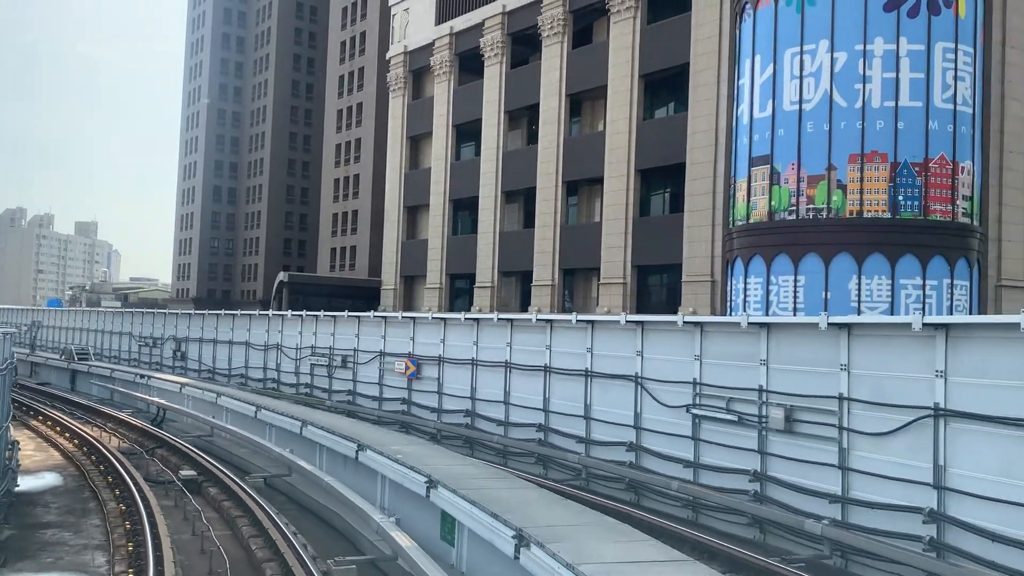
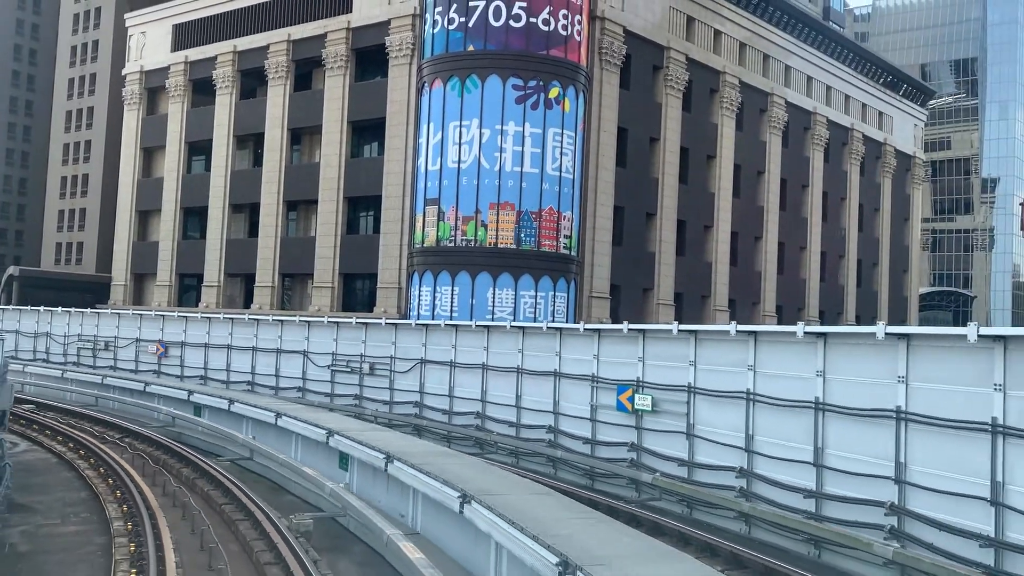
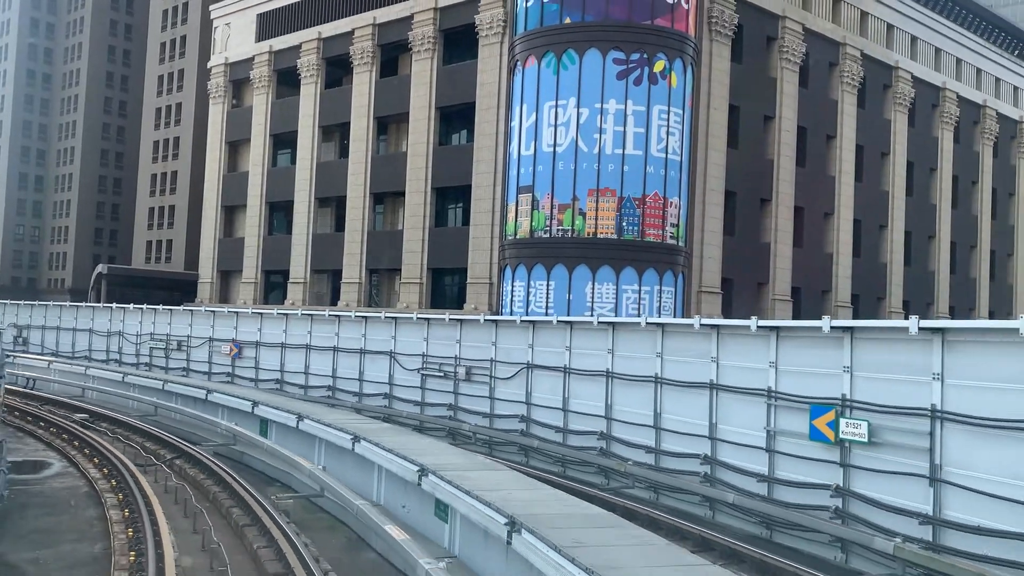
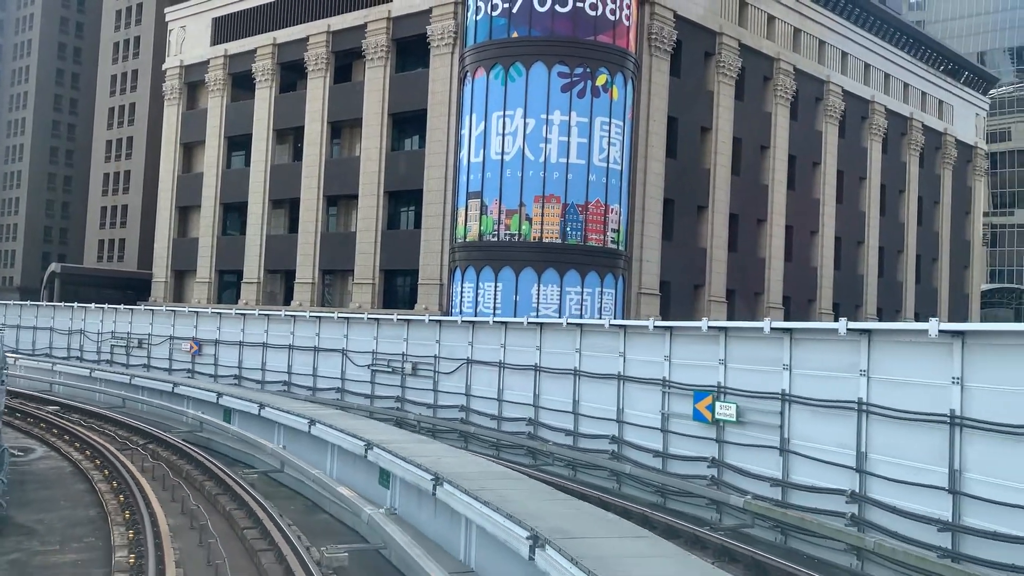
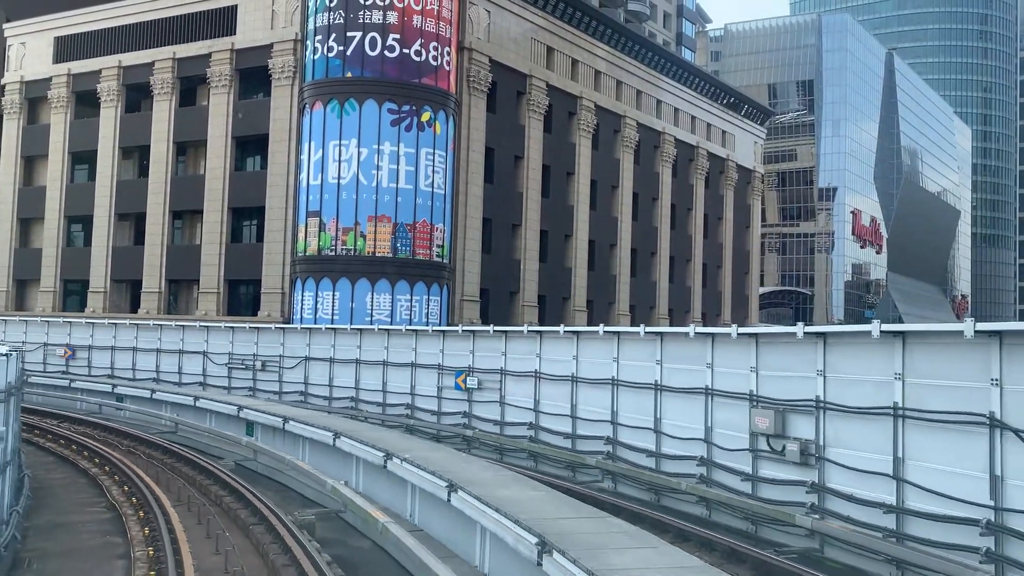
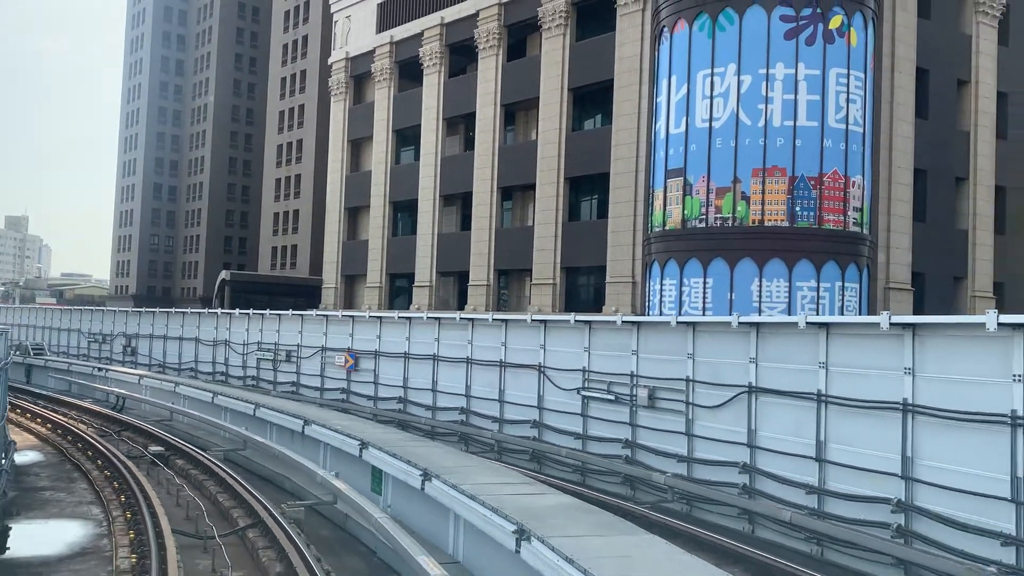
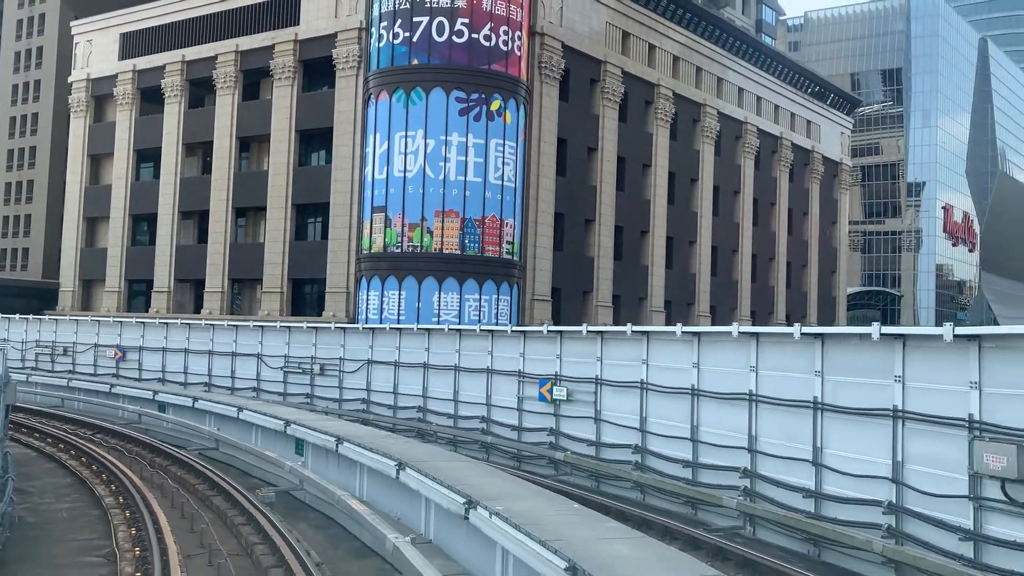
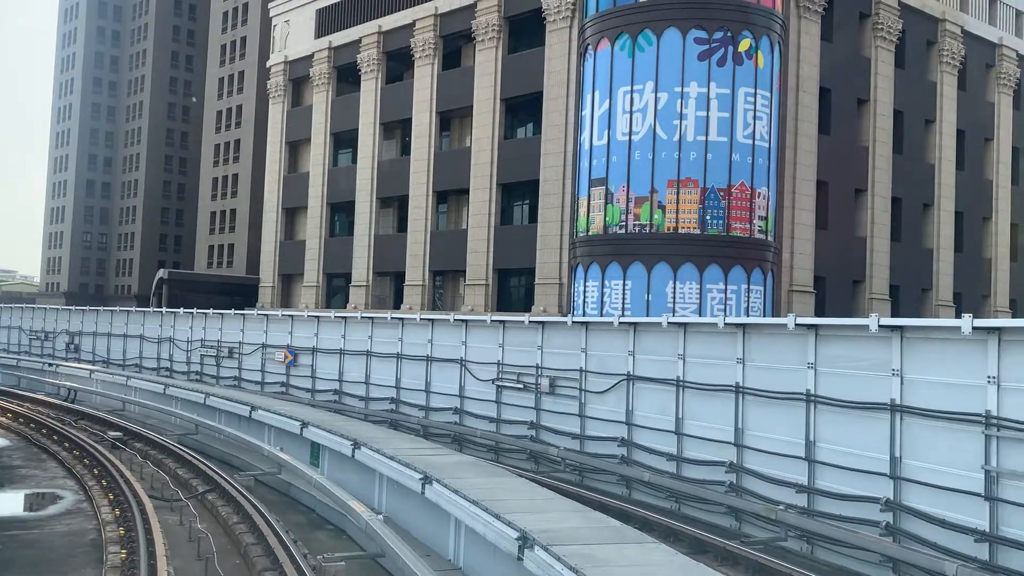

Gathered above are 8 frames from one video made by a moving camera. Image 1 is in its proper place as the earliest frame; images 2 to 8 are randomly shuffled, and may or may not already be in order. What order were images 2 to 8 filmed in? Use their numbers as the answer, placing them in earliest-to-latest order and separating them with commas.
6, 8, 3, 4, 2, 7, 5
